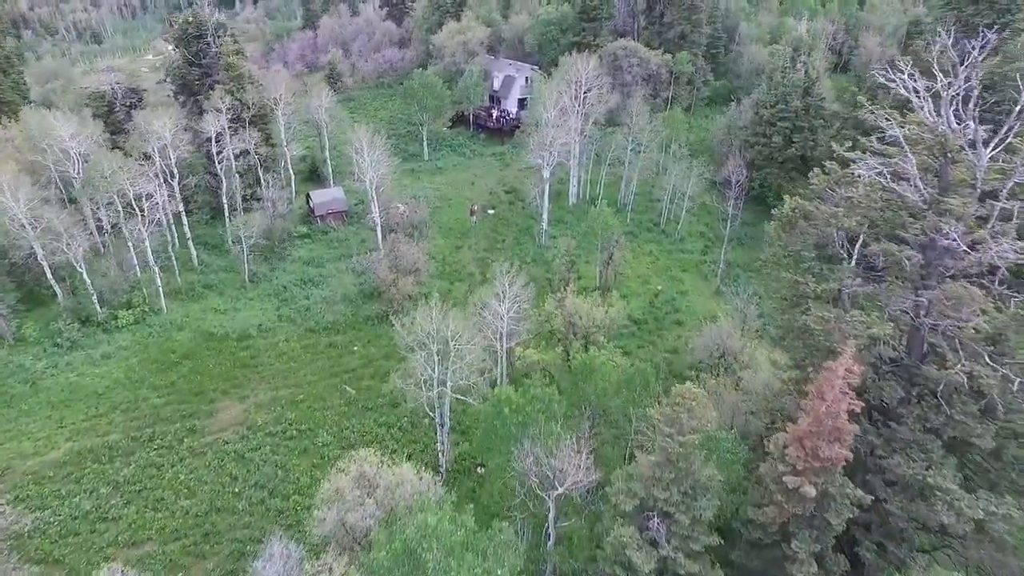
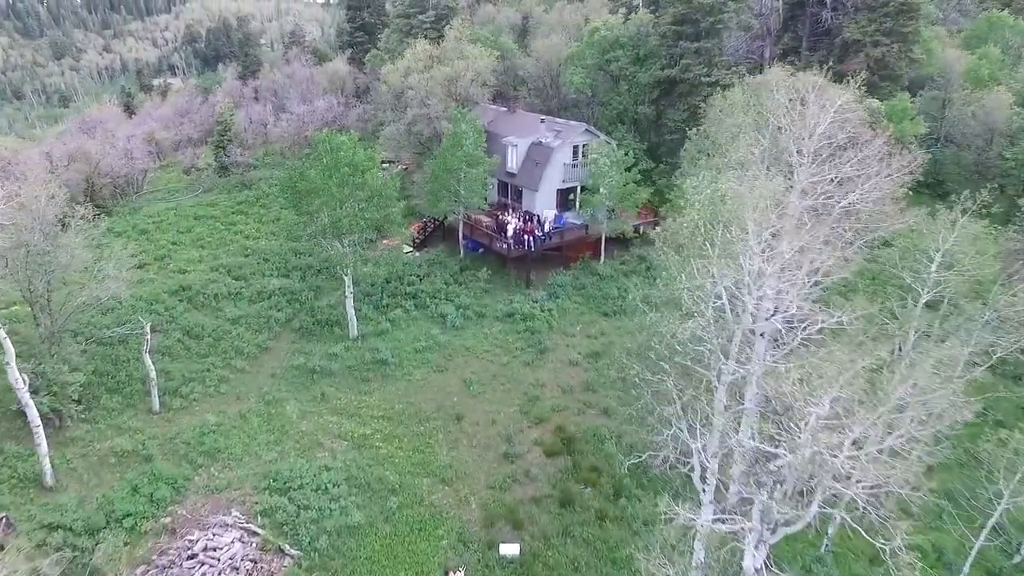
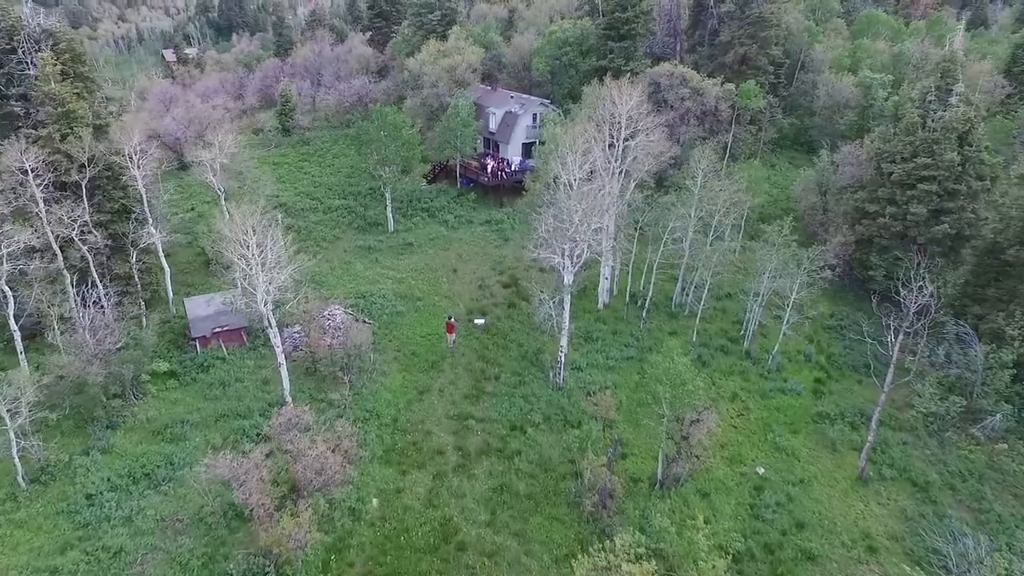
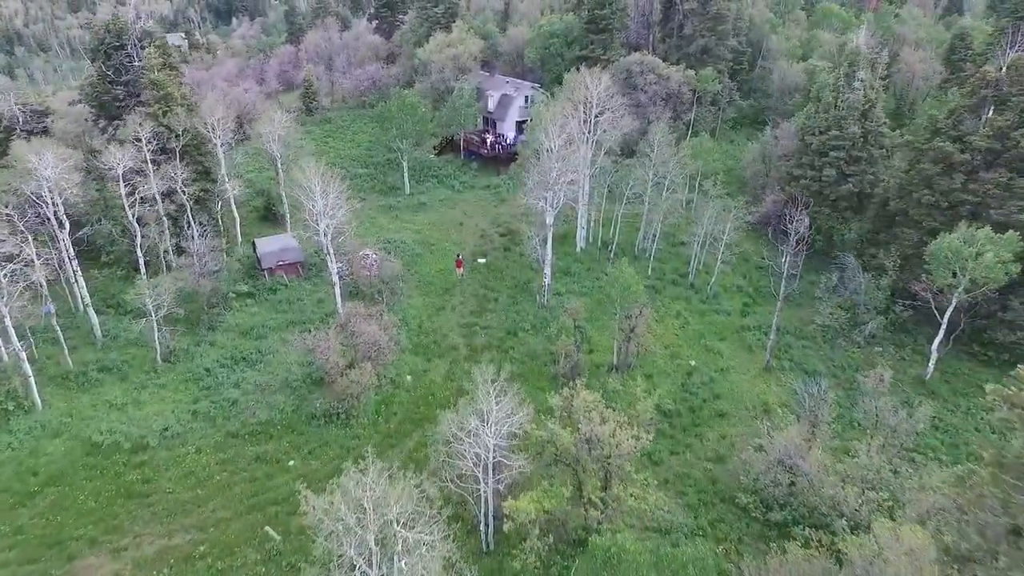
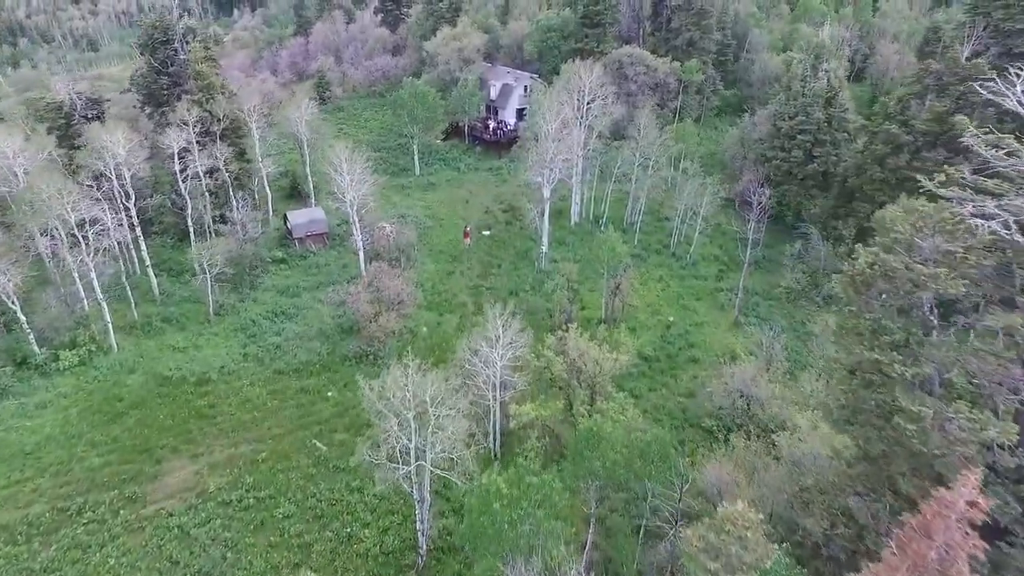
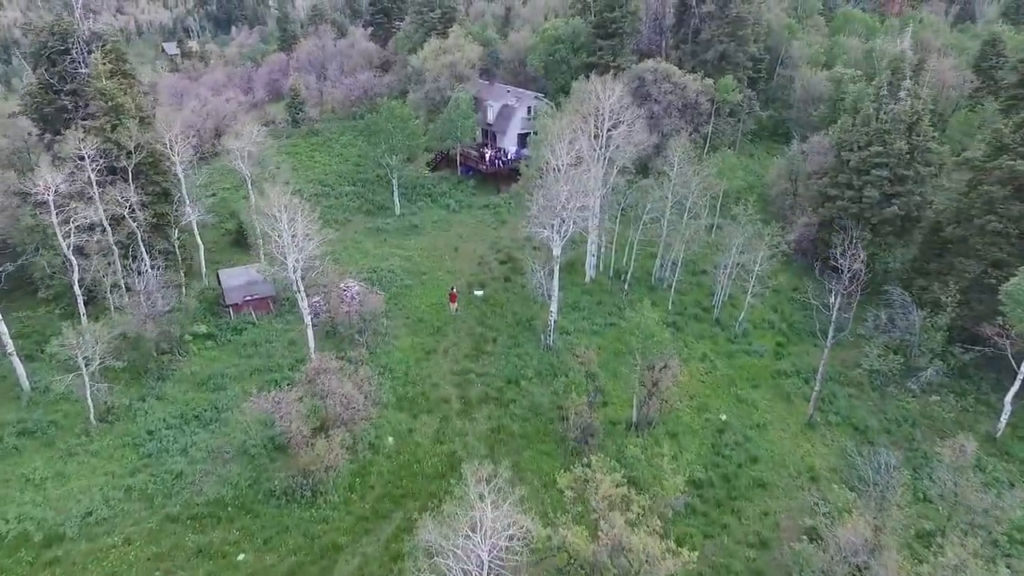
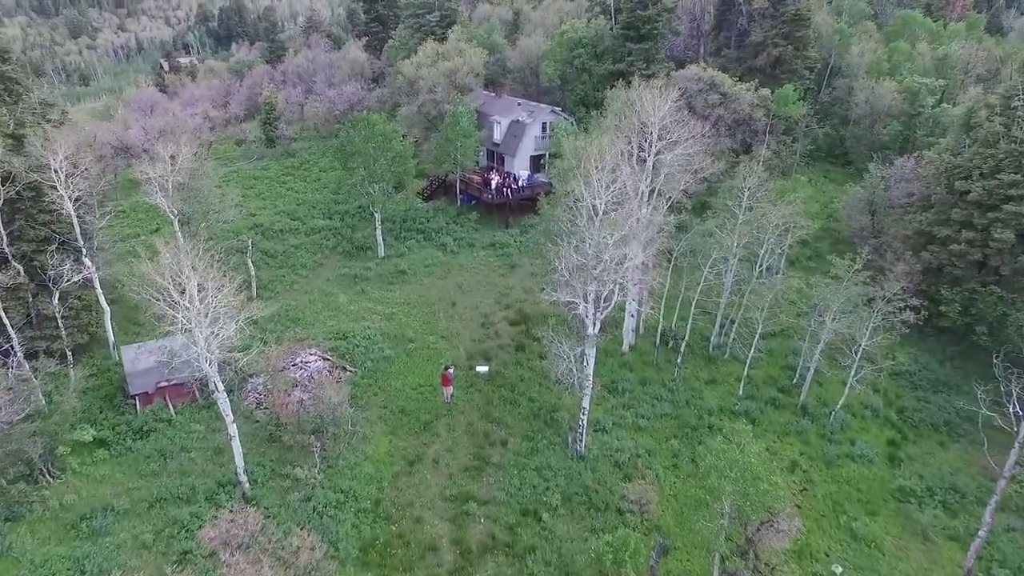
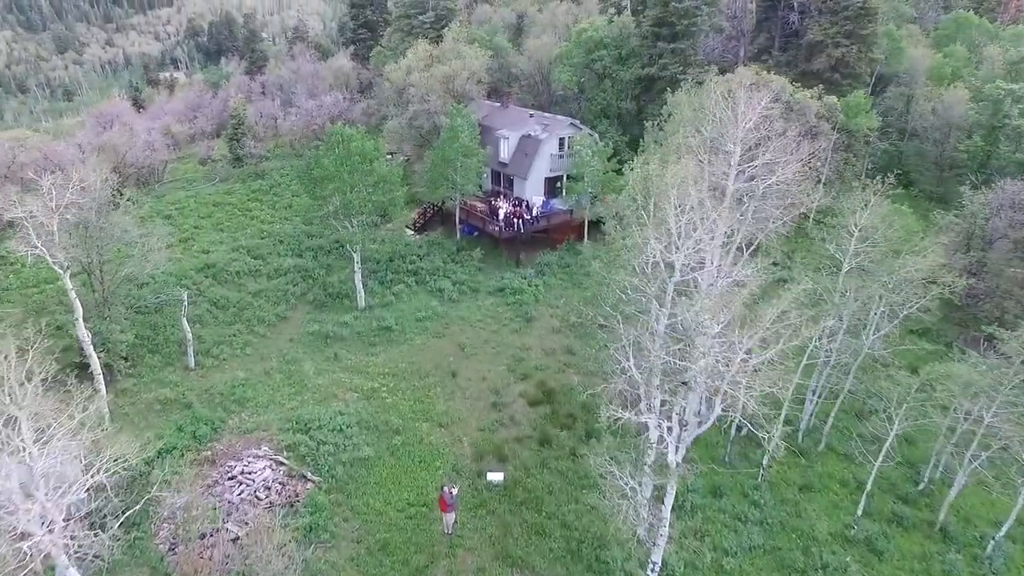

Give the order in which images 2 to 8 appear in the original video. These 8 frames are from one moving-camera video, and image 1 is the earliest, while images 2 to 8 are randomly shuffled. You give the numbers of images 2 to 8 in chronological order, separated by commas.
5, 4, 6, 3, 7, 8, 2
